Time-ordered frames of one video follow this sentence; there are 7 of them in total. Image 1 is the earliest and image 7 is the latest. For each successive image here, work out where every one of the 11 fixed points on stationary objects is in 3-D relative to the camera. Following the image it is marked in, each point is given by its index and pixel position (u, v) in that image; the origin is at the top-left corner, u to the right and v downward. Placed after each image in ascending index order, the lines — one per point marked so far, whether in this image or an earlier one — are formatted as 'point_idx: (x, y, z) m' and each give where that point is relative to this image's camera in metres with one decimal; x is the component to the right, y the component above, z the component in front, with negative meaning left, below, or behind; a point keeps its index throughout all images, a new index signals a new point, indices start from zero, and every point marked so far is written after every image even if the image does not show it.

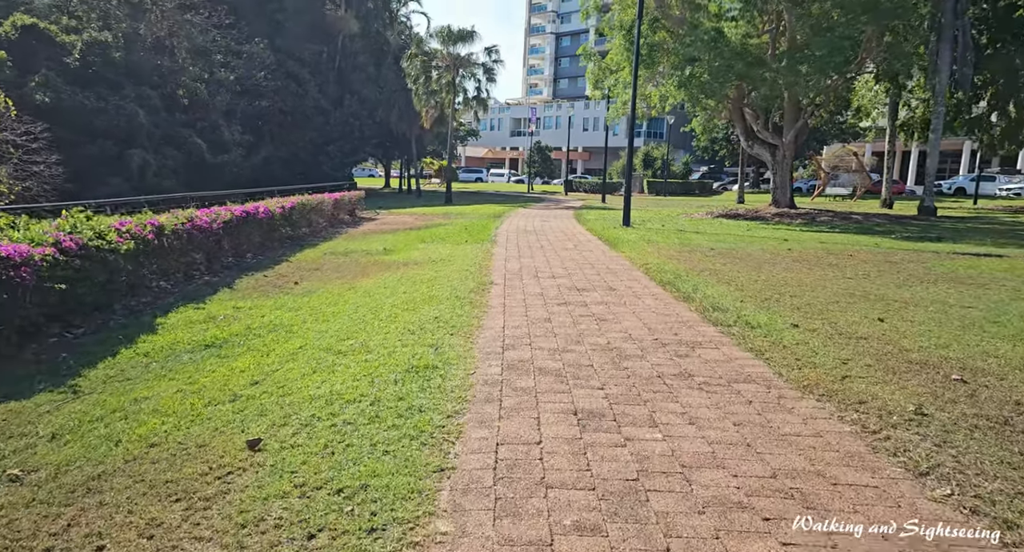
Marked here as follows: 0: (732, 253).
0: (+3.8, +0.4, +12.2) m
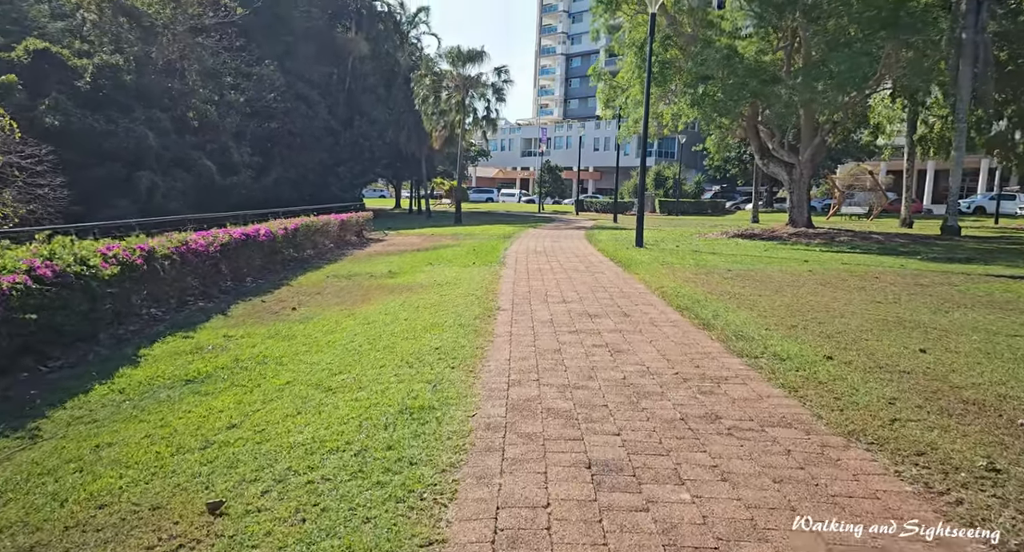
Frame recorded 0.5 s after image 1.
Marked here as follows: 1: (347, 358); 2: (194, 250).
0: (+3.9, 0.0, +11.6) m
1: (-1.4, -0.7, +6.1) m
2: (-4.4, +0.4, +9.8) m
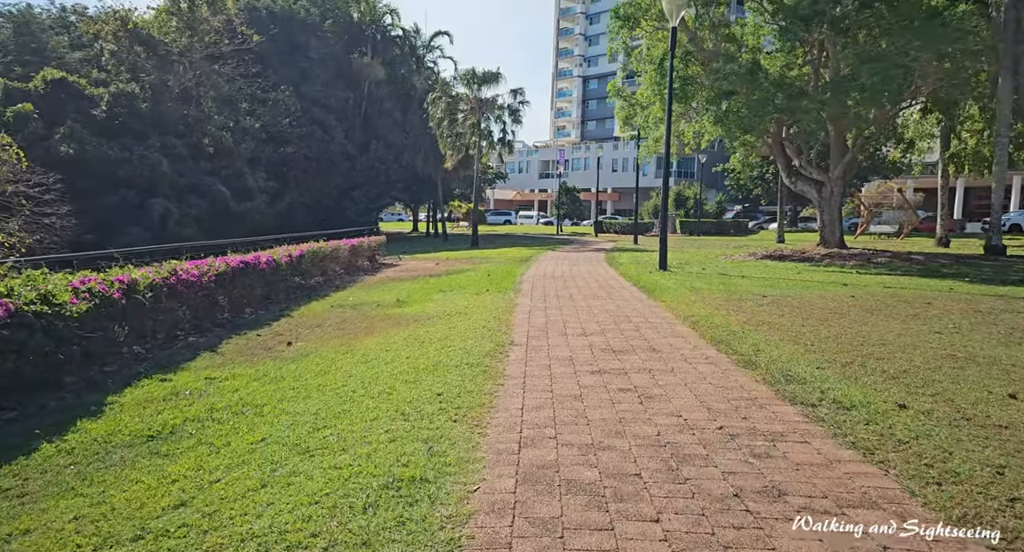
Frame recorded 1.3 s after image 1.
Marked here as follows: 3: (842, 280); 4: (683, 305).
0: (+4.2, -0.4, +10.7) m
1: (-1.3, -1.0, +5.3) m
2: (-4.2, -0.1, +9.1) m
3: (+6.6, -0.1, +14.3) m
4: (+2.5, -0.4, +10.5) m
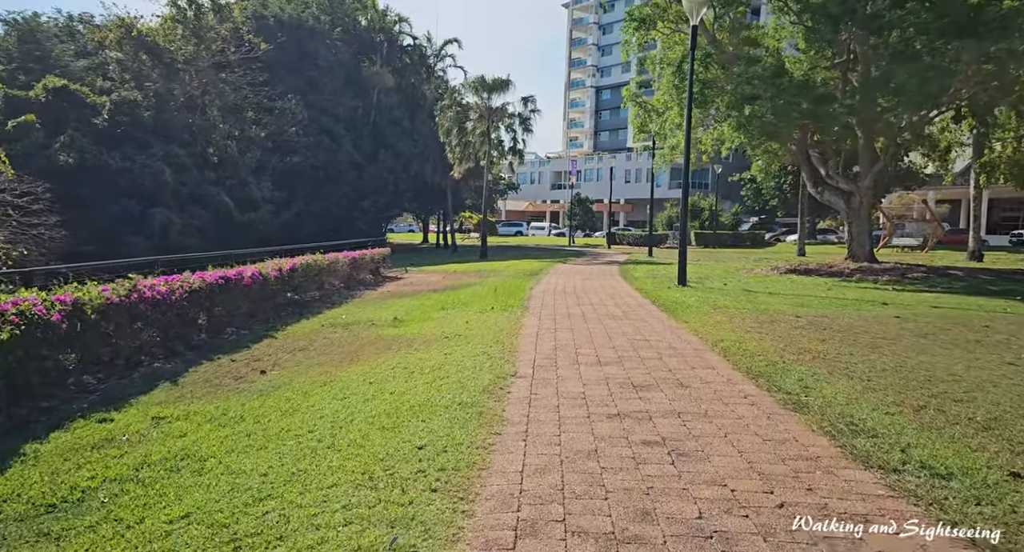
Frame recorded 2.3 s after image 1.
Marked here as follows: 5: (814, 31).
0: (+4.2, -0.7, +9.6) m
1: (-1.3, -1.1, +4.3) m
2: (-4.1, -0.3, +8.1) m
3: (+6.8, -0.4, +13.2) m
4: (+2.6, -0.7, +9.3) m
5: (+7.4, +6.0, +17.6) m
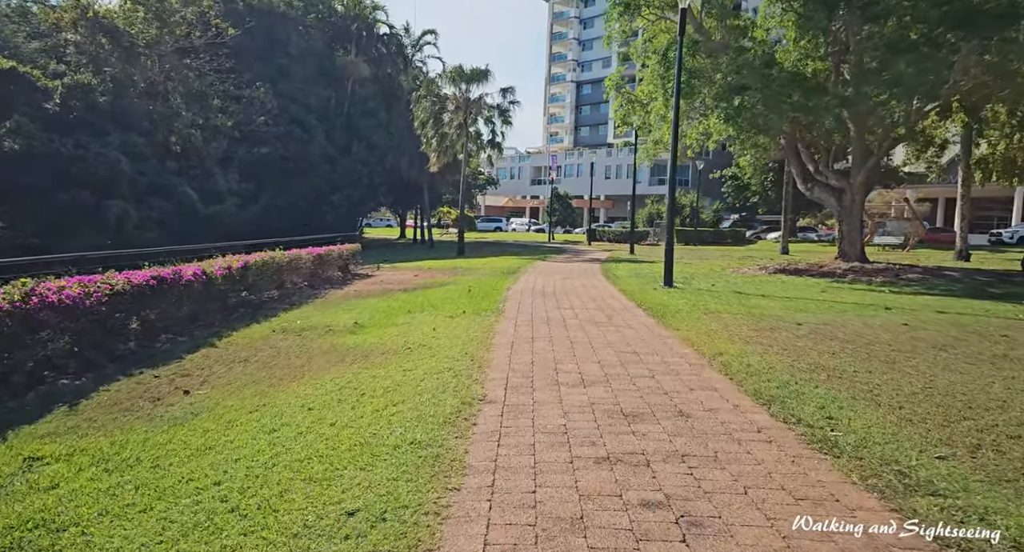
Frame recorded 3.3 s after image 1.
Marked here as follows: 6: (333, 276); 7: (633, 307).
0: (+3.9, -0.7, +8.7) m
1: (-1.5, -1.2, +3.2) m
2: (-4.4, -0.3, +6.9) m
3: (+6.3, -0.4, +12.3) m
4: (+2.3, -0.7, +8.4) m
5: (+6.9, +6.0, +16.7) m
6: (-4.6, 0.0, +18.3) m
7: (+1.9, -0.5, +11.4) m
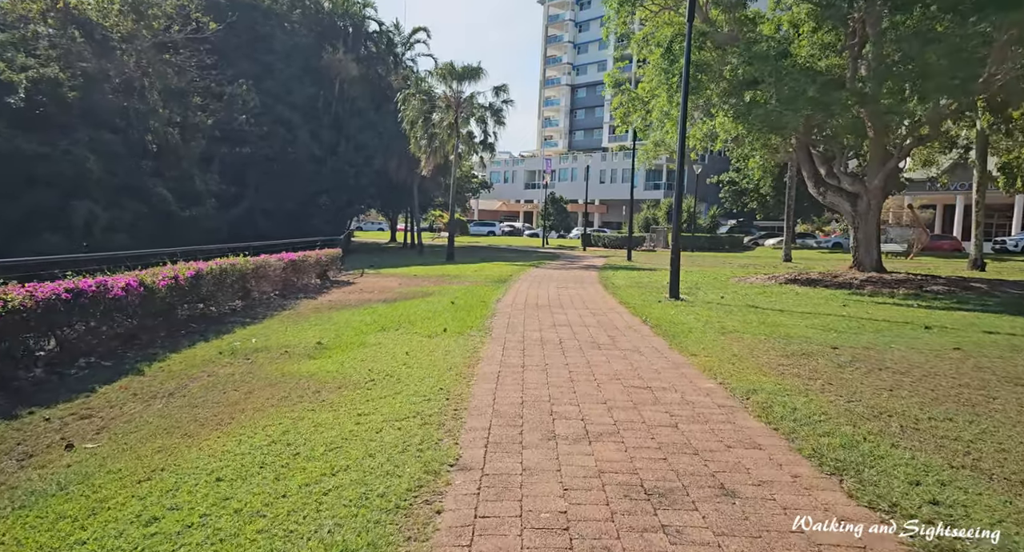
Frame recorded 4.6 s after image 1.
0: (+3.8, -0.9, +7.3) m
1: (-1.6, -1.3, +1.7) m
2: (-4.5, -0.4, +5.5) m
3: (+6.2, -0.6, +11.0) m
4: (+2.1, -0.9, +7.0) m
5: (+6.7, +5.8, +15.4) m
6: (-4.8, -0.2, +16.9) m
7: (+1.8, -0.7, +10.0) m
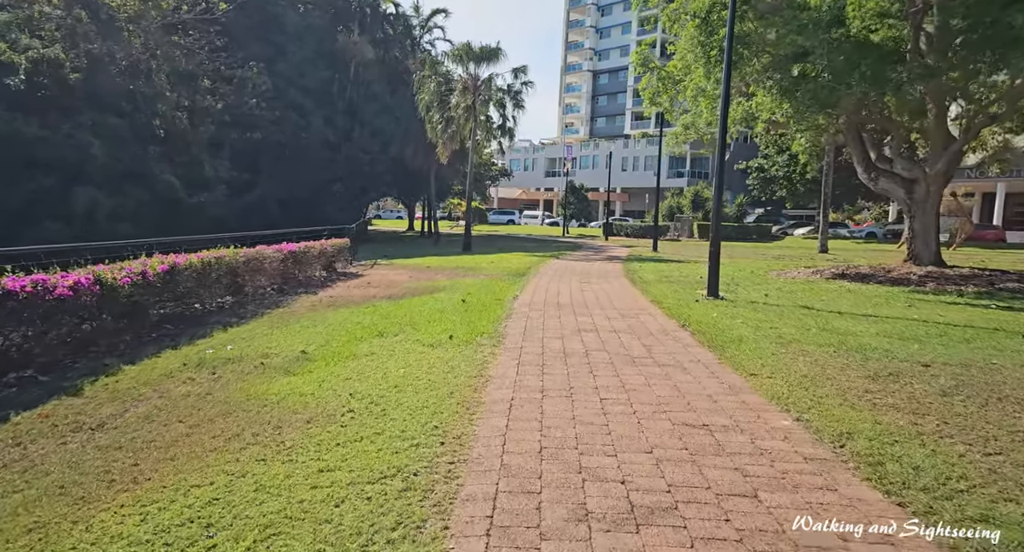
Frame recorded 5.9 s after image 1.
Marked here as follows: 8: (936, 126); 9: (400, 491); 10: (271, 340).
0: (+3.9, -0.9, +5.7) m
1: (-1.6, -1.4, +0.4) m
2: (-4.4, -0.4, +4.2) m
3: (+6.4, -0.6, +9.4) m
4: (+2.3, -0.9, +5.5) m
5: (+7.1, +5.9, +13.7) m
6: (-4.4, 0.0, +15.6) m
7: (+2.0, -0.7, +8.5) m
8: (+9.1, +3.3, +15.4) m
9: (-0.6, -1.1, +3.6) m
10: (-2.9, -0.8, +8.4) m
